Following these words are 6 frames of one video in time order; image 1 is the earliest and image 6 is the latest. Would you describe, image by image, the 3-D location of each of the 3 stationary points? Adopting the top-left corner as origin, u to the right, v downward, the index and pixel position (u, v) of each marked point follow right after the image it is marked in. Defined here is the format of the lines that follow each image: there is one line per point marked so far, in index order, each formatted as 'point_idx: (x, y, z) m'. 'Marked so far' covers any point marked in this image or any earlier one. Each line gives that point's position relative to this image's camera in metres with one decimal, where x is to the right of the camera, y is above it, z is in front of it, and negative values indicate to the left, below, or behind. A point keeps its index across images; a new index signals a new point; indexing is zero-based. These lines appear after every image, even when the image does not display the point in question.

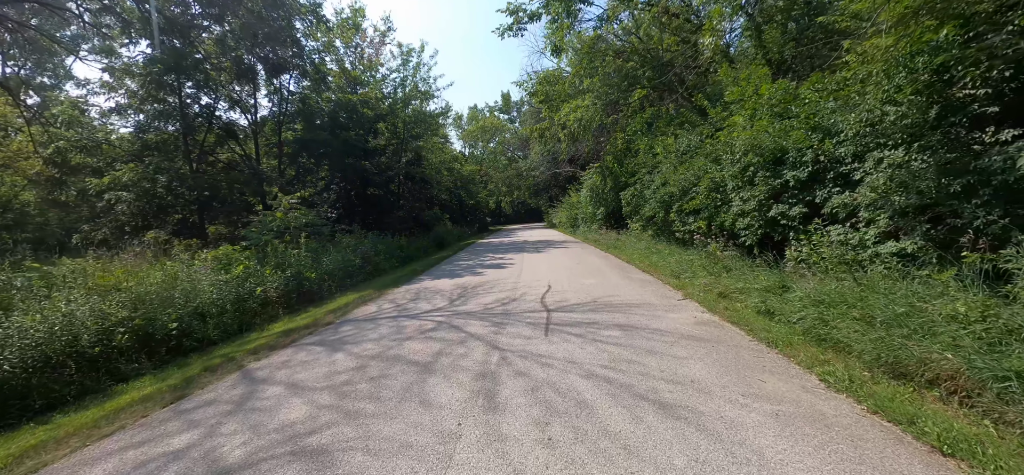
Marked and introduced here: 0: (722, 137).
0: (+5.6, +2.7, +10.6) m
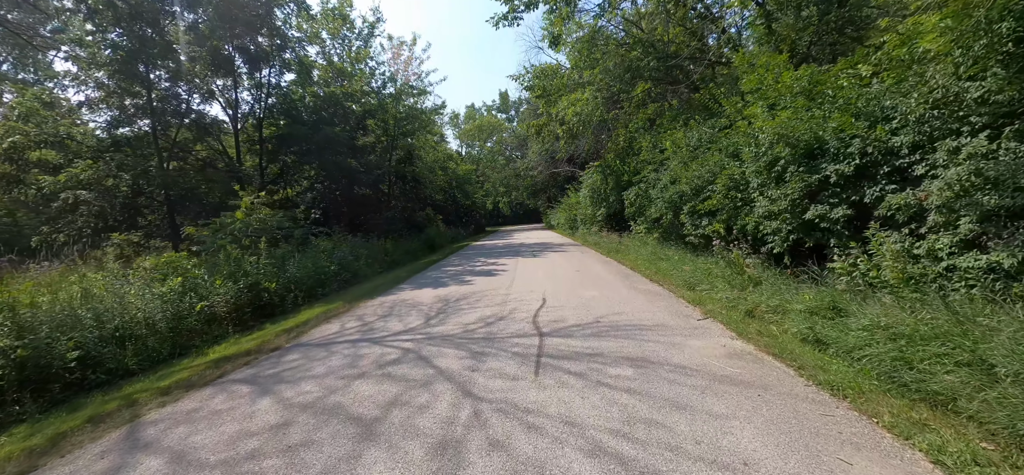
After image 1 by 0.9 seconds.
0: (+5.3, +2.6, +9.3) m
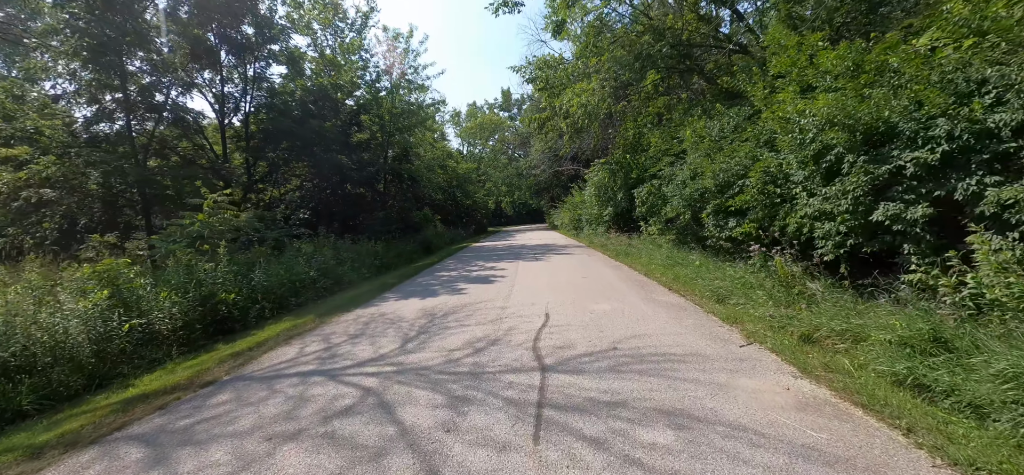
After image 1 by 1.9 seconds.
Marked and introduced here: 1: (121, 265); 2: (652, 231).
0: (+5.3, +2.5, +7.9) m
1: (-7.2, -0.5, +7.4) m
2: (+4.9, +0.2, +14.0) m
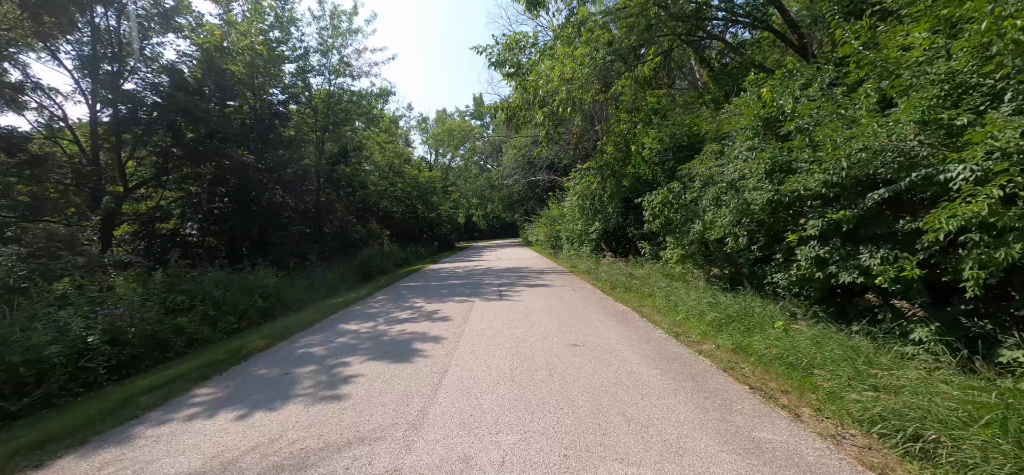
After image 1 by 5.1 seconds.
0: (+4.5, +2.0, +3.8) m
1: (-8.0, -0.9, +2.4) m
2: (+3.8, -0.5, +9.8) m
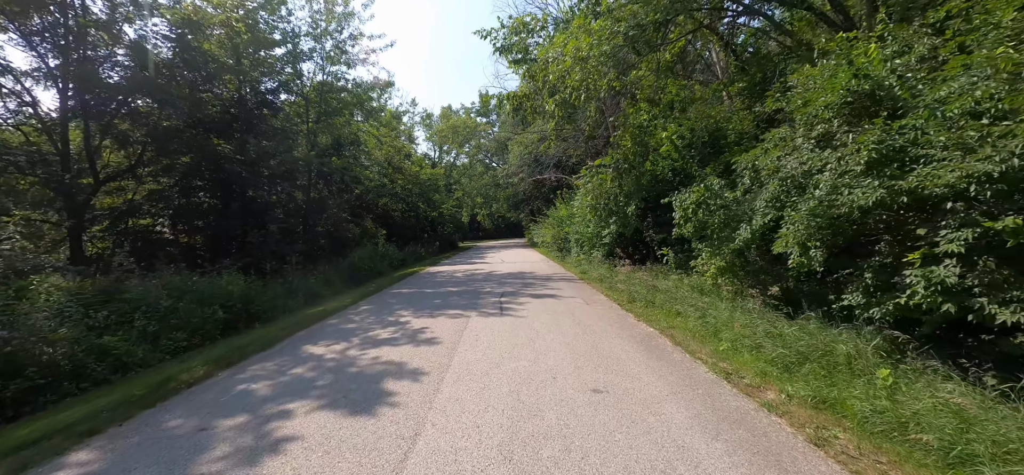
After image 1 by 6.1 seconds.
0: (+4.5, +1.8, +2.3) m
1: (-8.0, -0.9, +1.0) m
2: (+3.8, -0.6, +8.3) m
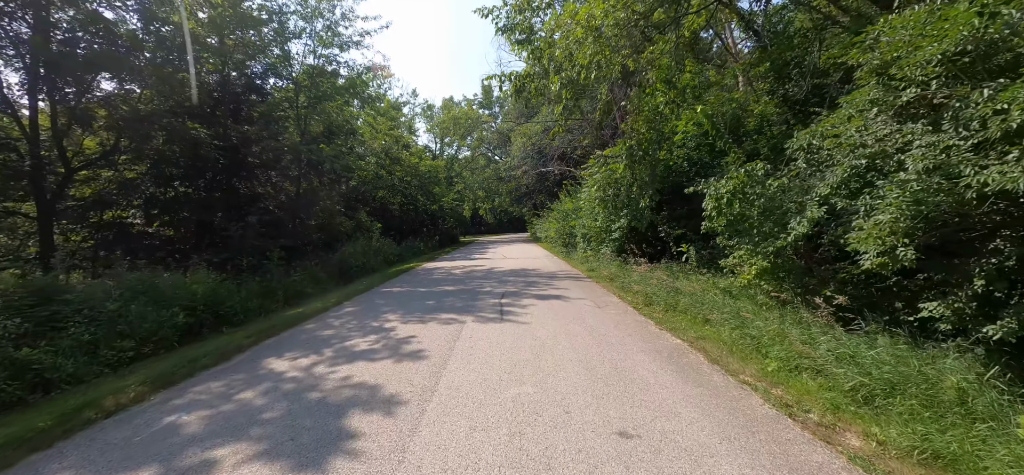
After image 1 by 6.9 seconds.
0: (+4.6, +1.8, +1.1) m
1: (-8.0, -0.9, 0.0) m
2: (+3.9, -0.5, +7.2) m
